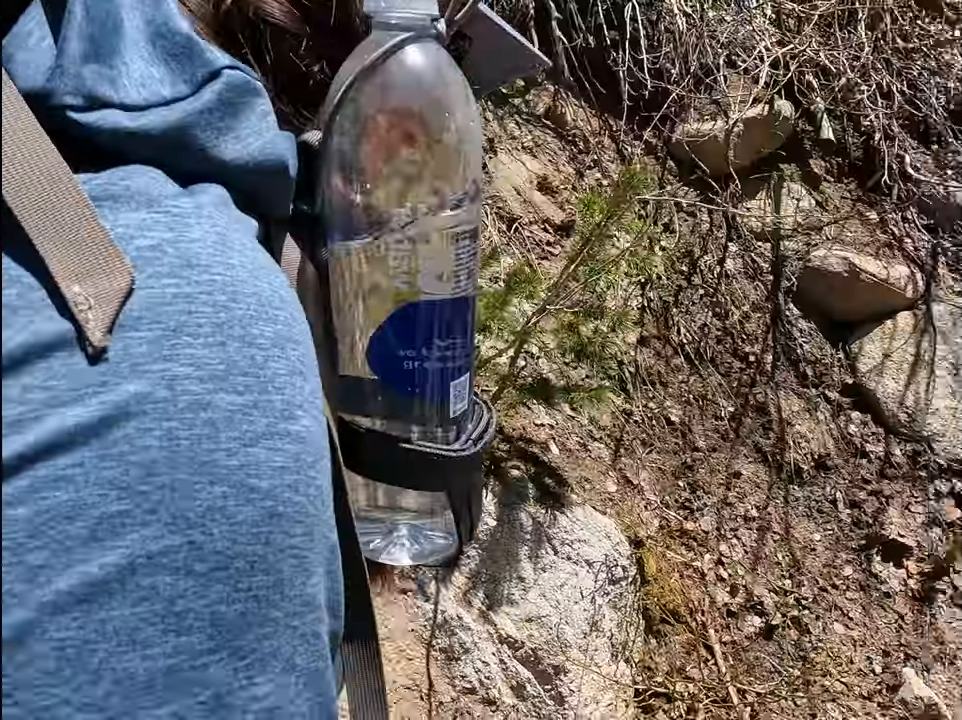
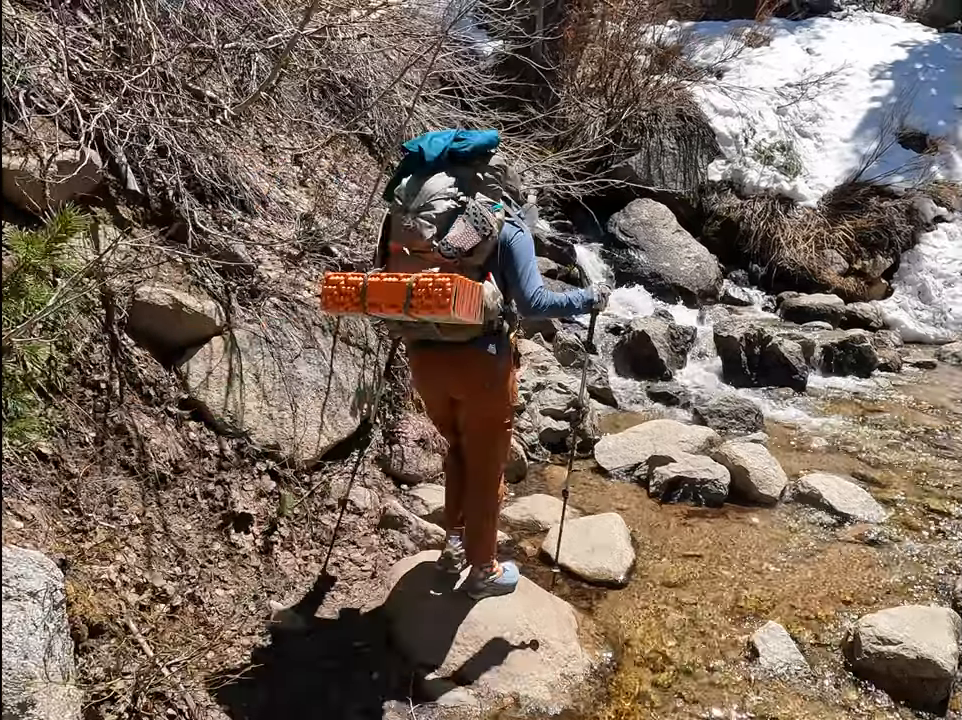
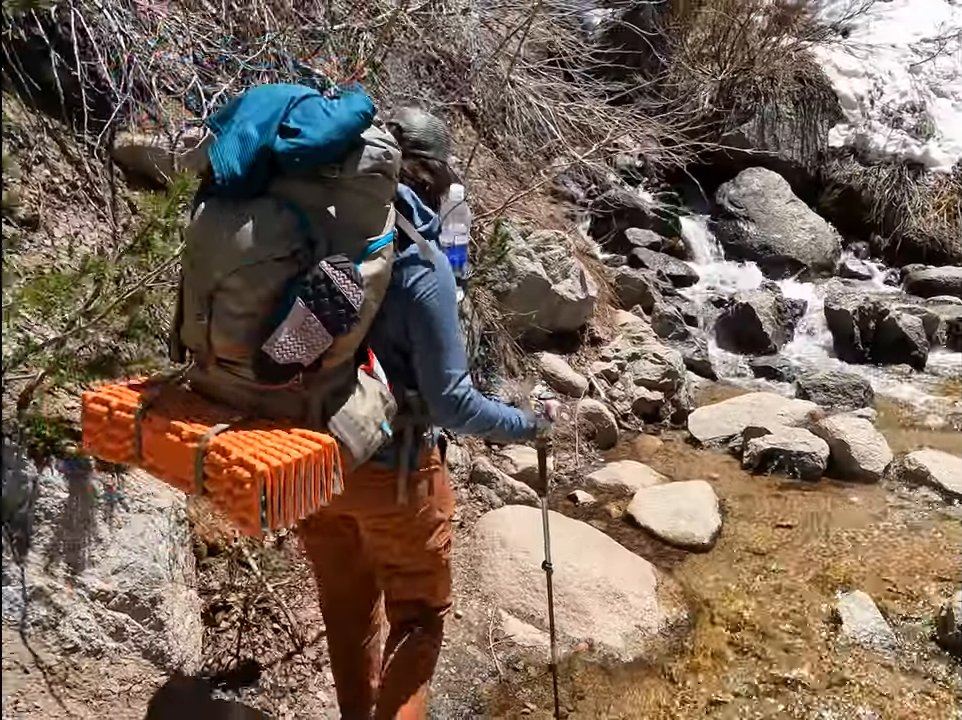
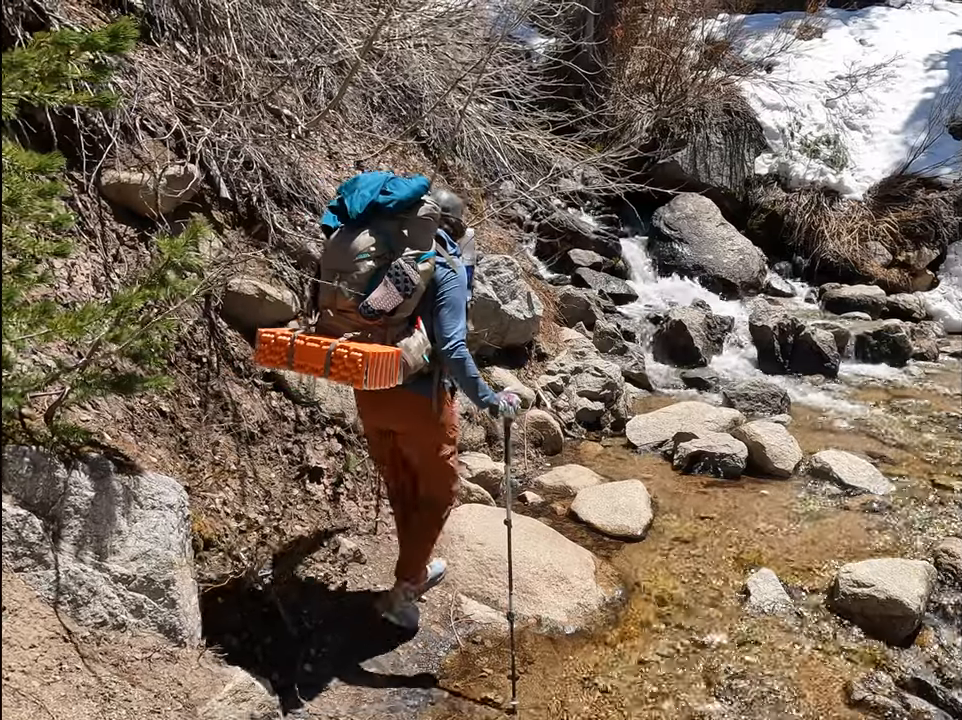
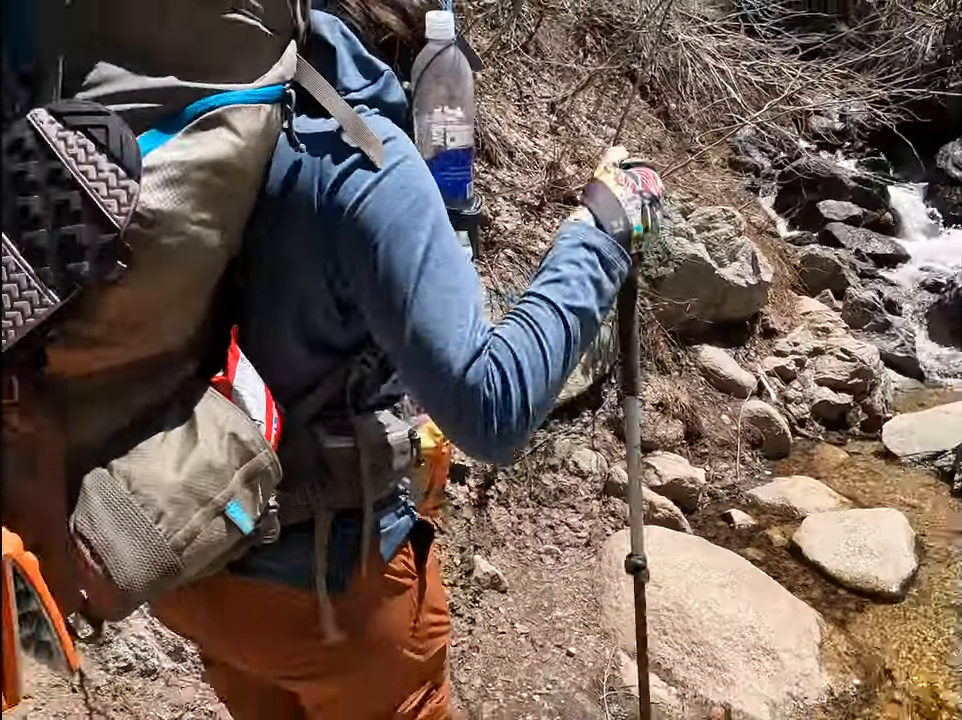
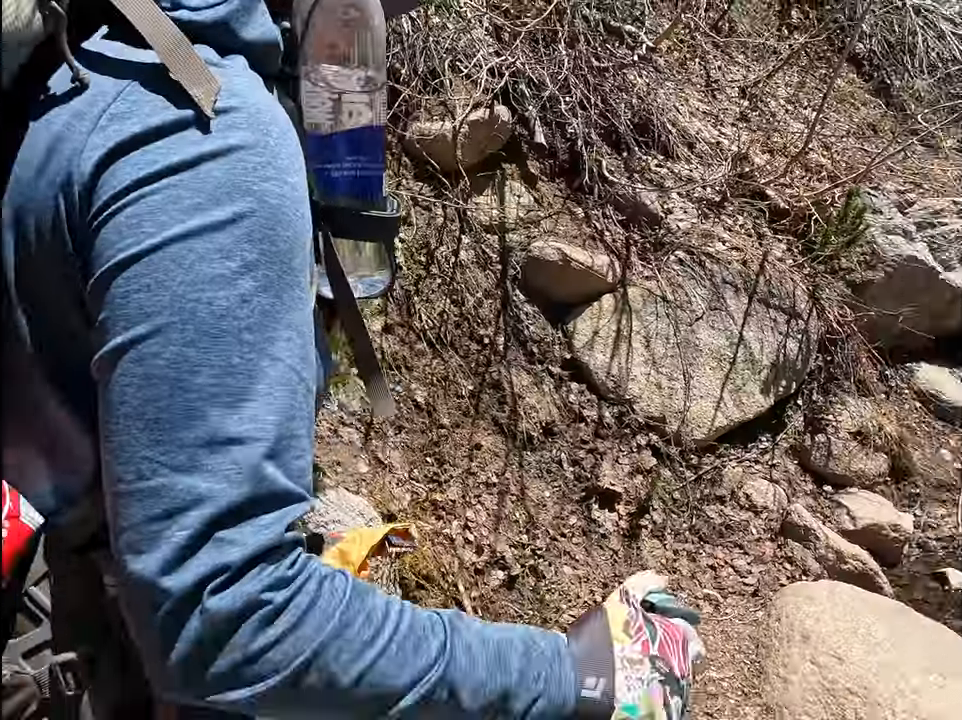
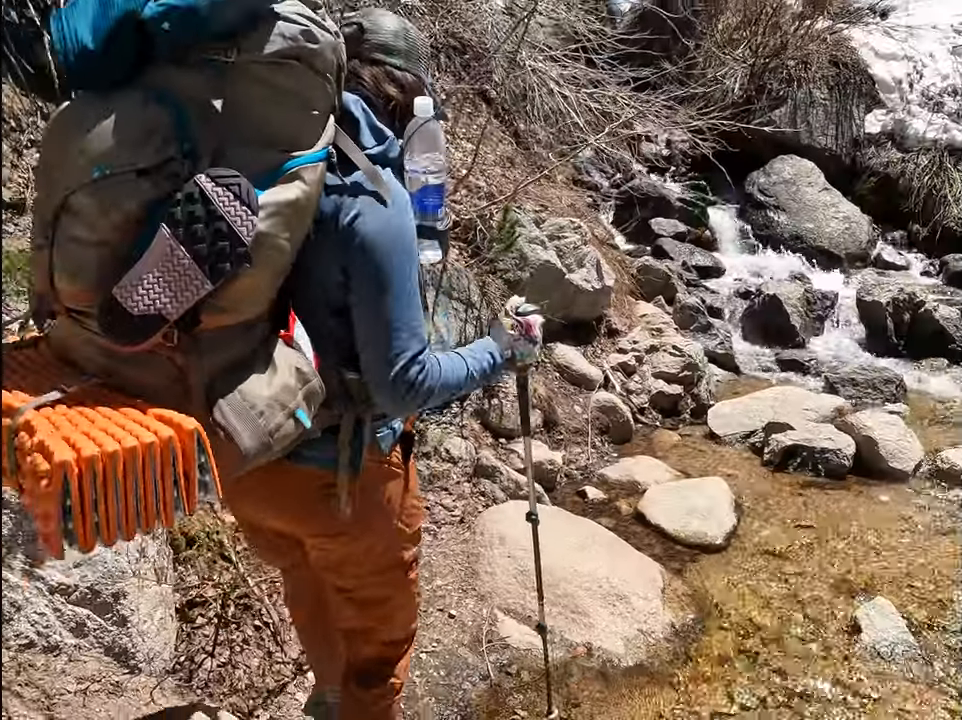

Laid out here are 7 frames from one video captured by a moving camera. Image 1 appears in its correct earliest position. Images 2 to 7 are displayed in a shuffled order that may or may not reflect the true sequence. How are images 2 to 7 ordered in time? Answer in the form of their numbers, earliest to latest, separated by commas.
6, 5, 7, 3, 4, 2
